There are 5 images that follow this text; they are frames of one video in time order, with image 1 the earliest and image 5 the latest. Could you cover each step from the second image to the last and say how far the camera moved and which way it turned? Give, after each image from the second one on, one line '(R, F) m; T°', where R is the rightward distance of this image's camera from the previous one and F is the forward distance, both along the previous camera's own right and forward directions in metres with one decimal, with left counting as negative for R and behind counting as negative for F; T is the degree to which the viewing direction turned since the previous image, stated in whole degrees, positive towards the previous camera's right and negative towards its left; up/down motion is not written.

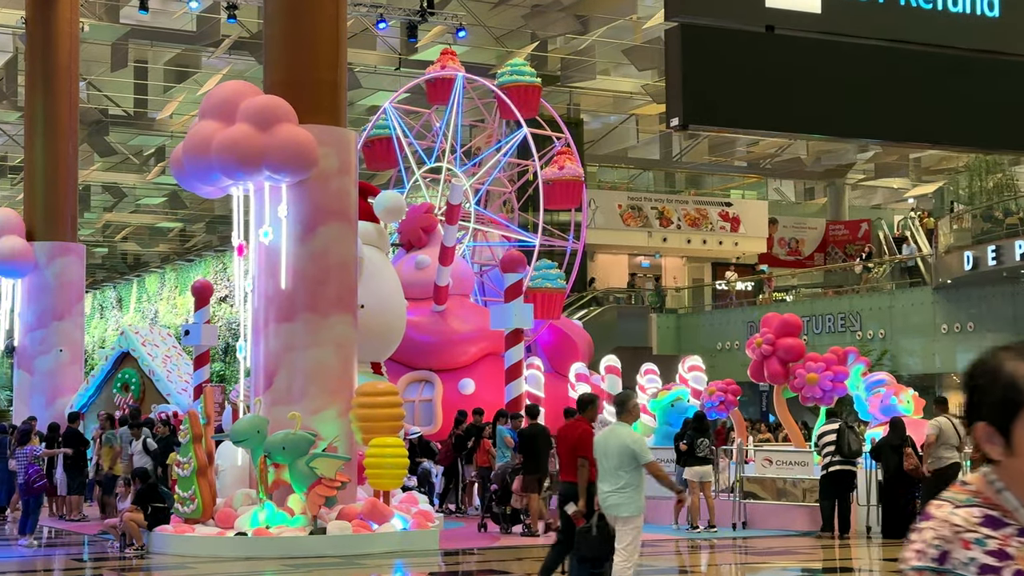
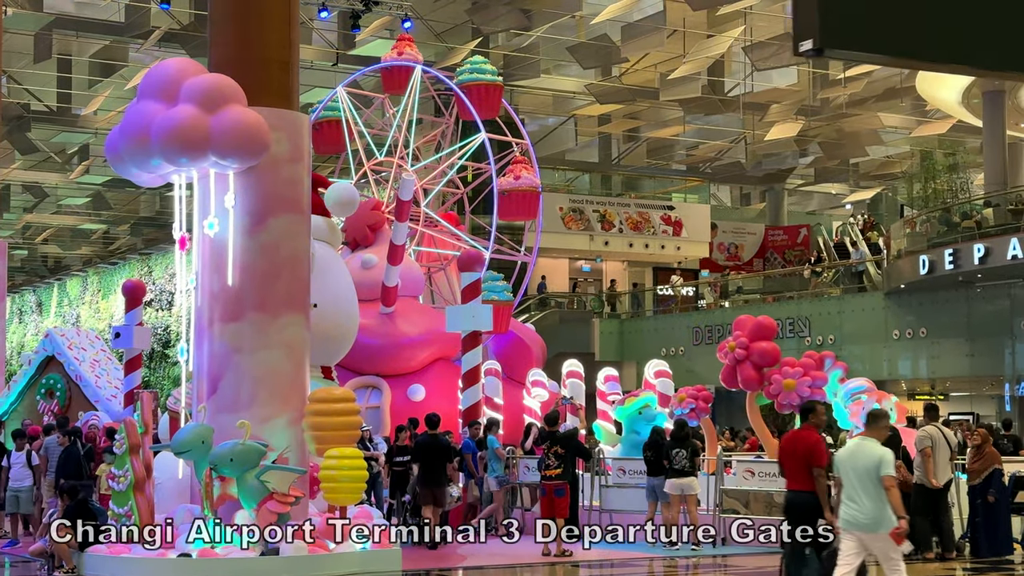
(-0.3, +0.8) m; +3°
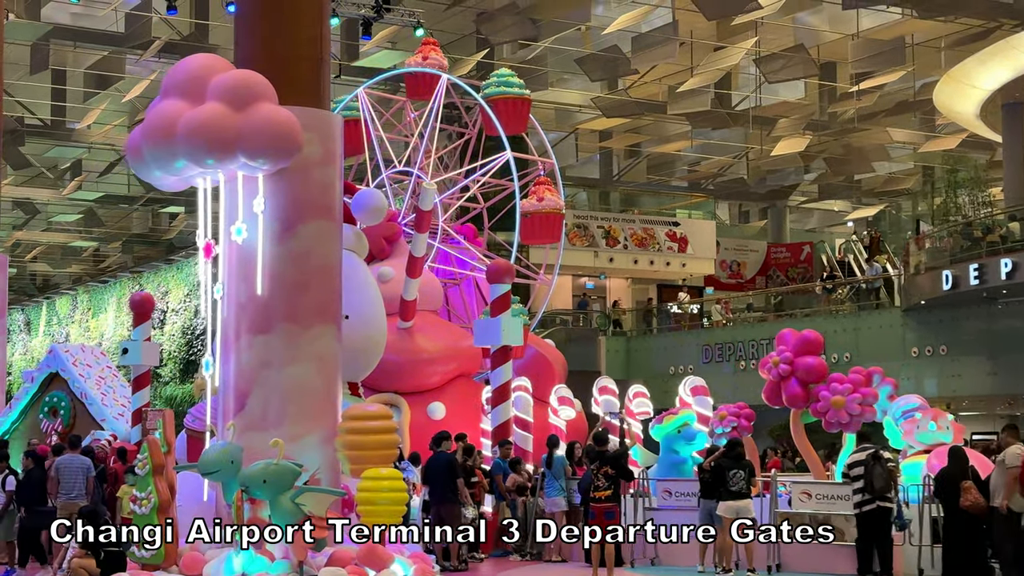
(-0.5, +0.6) m; +1°
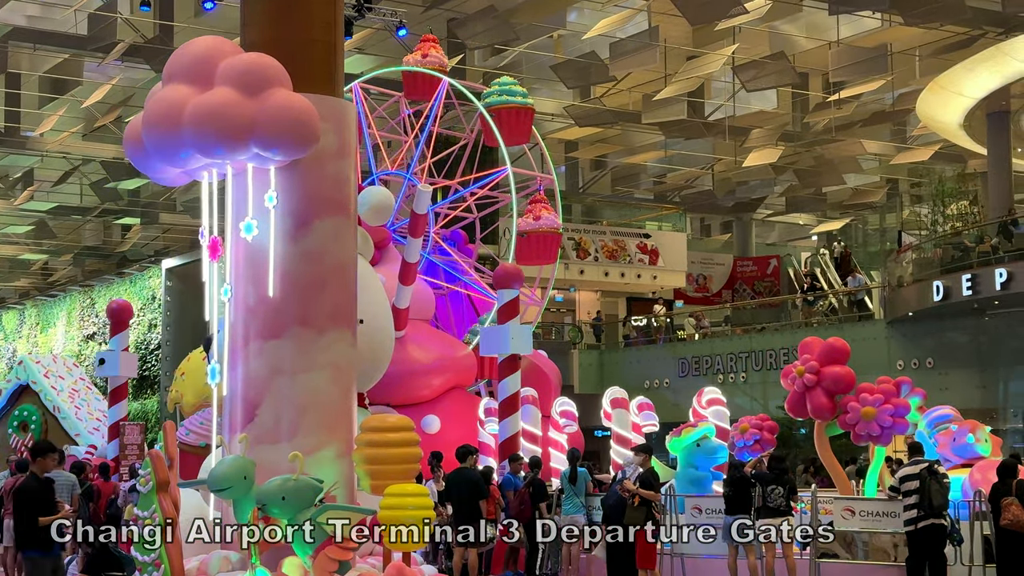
(-0.6, +0.6) m; +2°
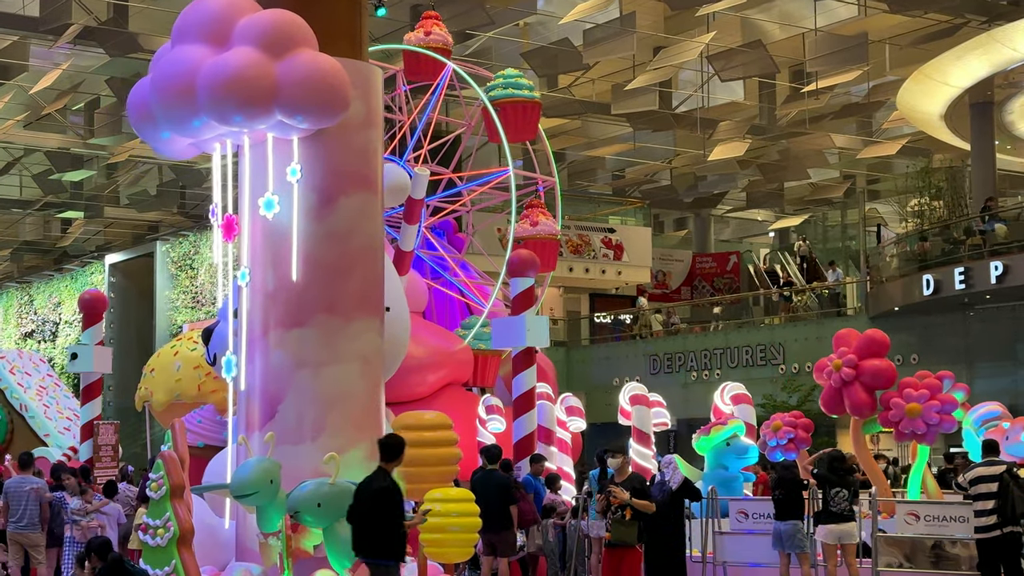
(-0.7, +0.8) m; +3°
